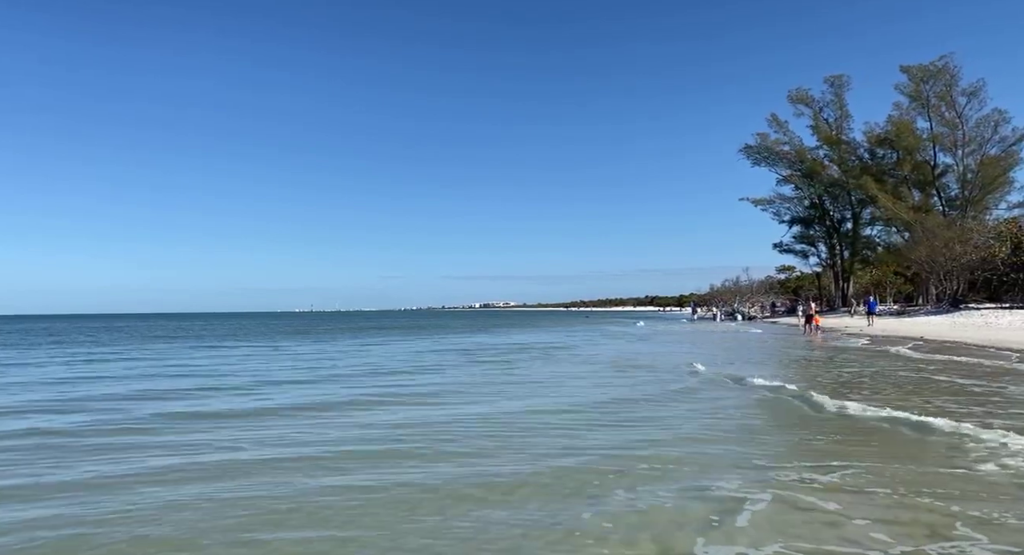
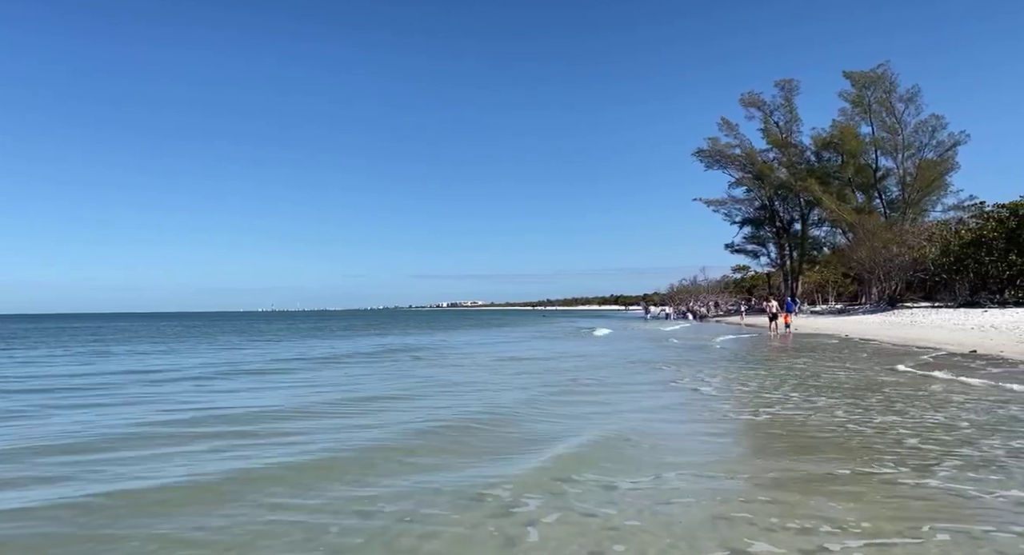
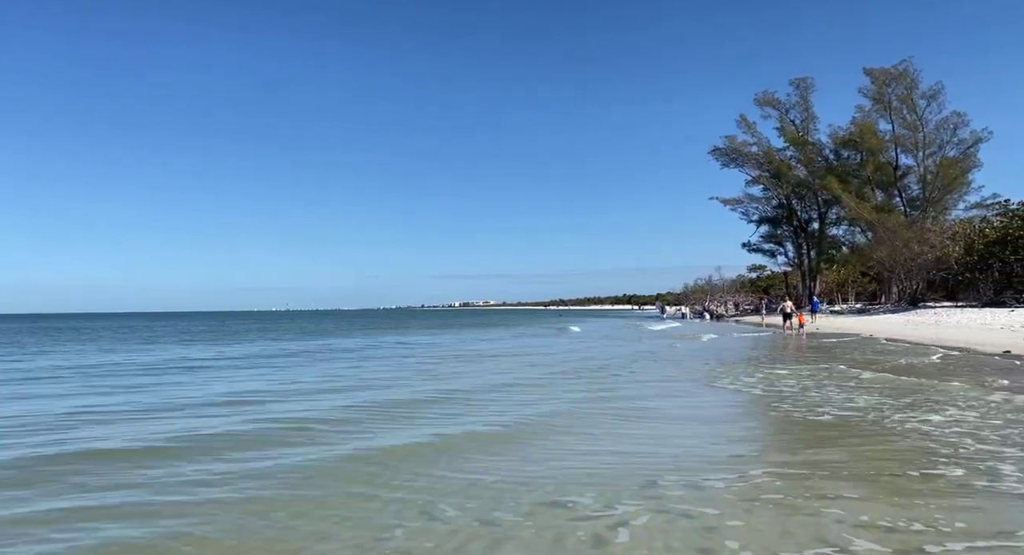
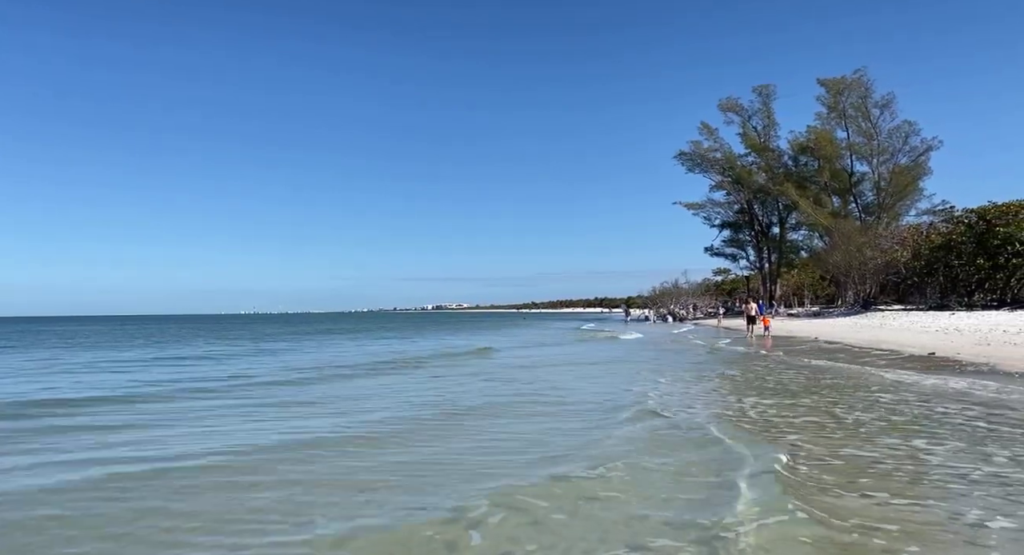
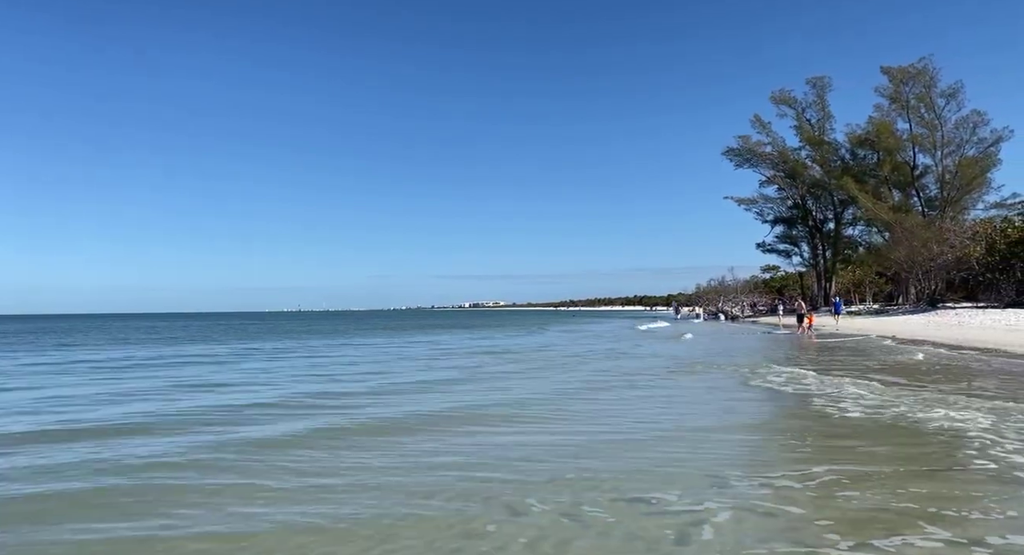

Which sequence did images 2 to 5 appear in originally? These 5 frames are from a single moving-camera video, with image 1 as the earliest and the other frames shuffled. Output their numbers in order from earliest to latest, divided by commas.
5, 3, 2, 4
